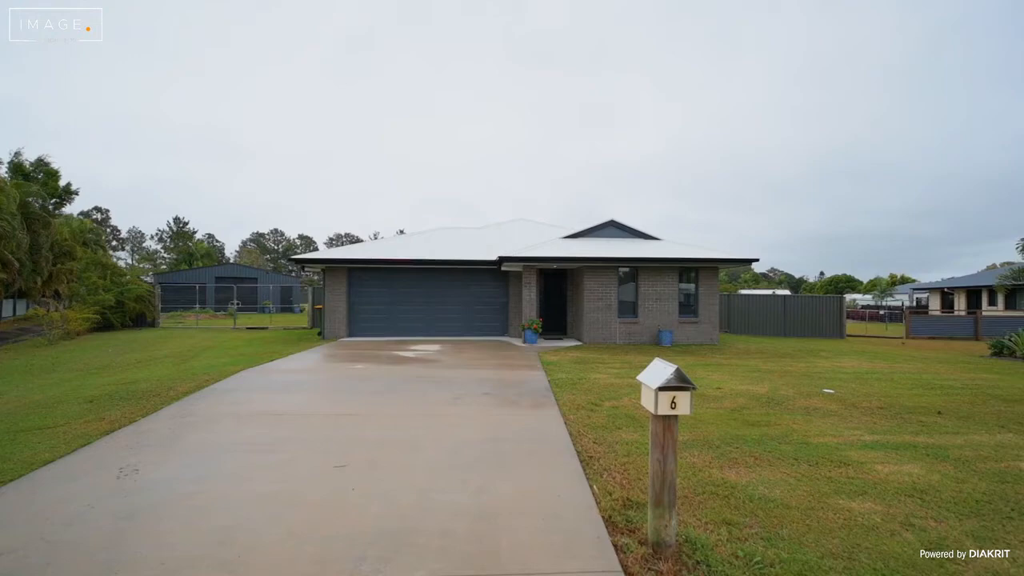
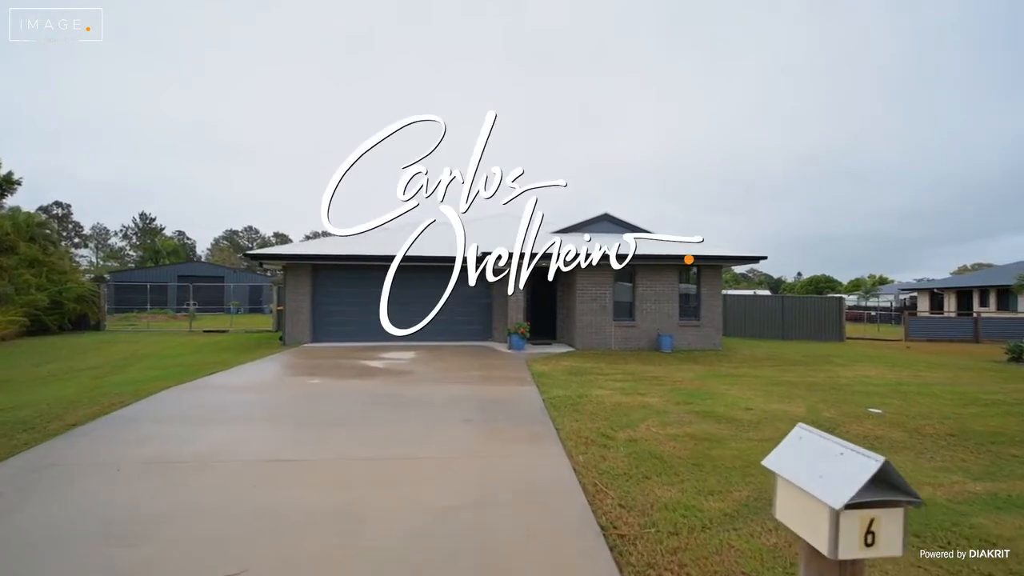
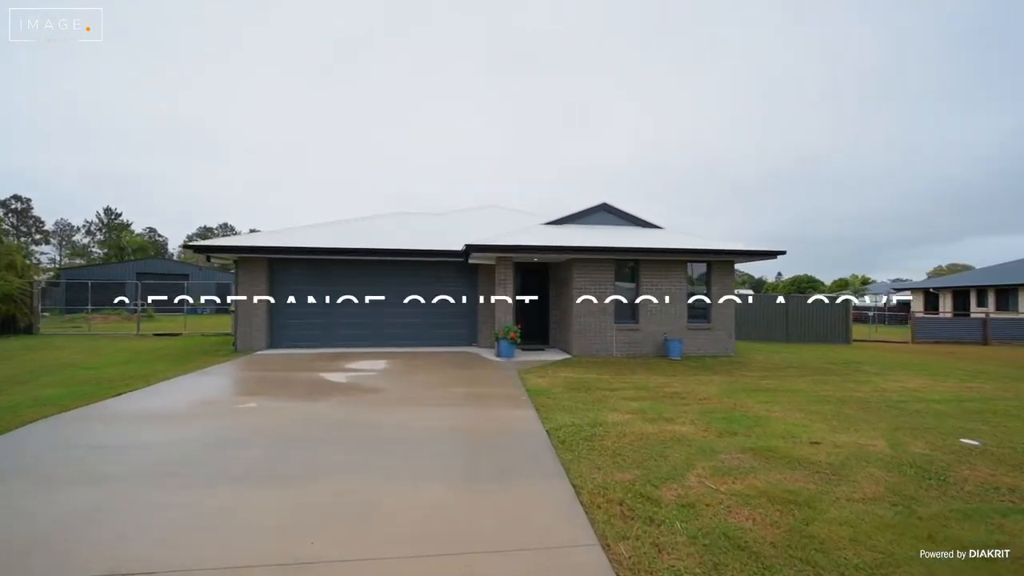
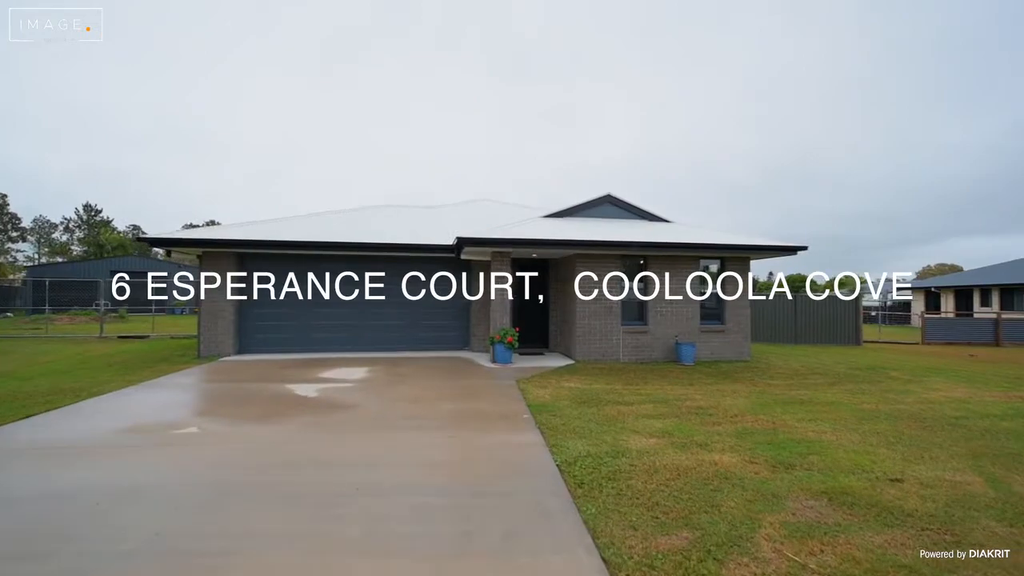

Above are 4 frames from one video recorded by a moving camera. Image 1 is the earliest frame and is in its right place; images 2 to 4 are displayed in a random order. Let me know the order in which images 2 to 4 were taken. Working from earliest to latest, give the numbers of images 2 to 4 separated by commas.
2, 3, 4
